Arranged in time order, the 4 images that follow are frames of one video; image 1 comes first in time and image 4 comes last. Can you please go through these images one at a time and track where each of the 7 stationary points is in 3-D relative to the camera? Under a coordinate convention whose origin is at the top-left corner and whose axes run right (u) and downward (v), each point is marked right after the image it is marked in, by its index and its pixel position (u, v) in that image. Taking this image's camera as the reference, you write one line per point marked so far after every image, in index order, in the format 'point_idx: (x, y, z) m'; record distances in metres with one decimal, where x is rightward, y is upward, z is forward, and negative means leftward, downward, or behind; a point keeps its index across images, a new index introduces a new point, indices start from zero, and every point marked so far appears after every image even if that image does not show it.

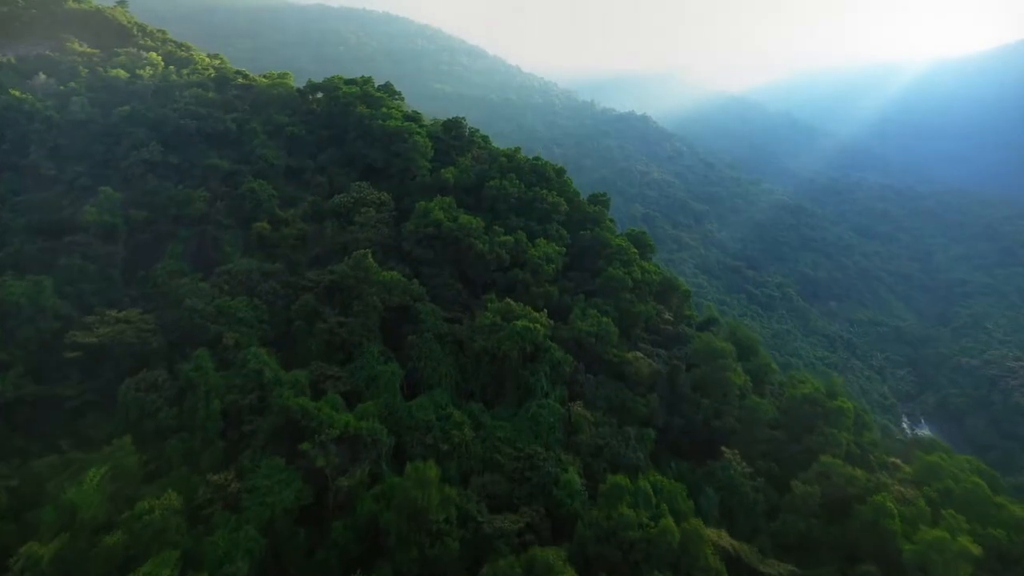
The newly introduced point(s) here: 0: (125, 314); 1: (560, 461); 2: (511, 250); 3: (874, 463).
0: (-5.6, -0.4, +16.2) m
1: (+0.7, -2.3, +14.9) m
2: (0.0, +0.7, +19.2) m
3: (+5.6, -2.7, +17.1) m
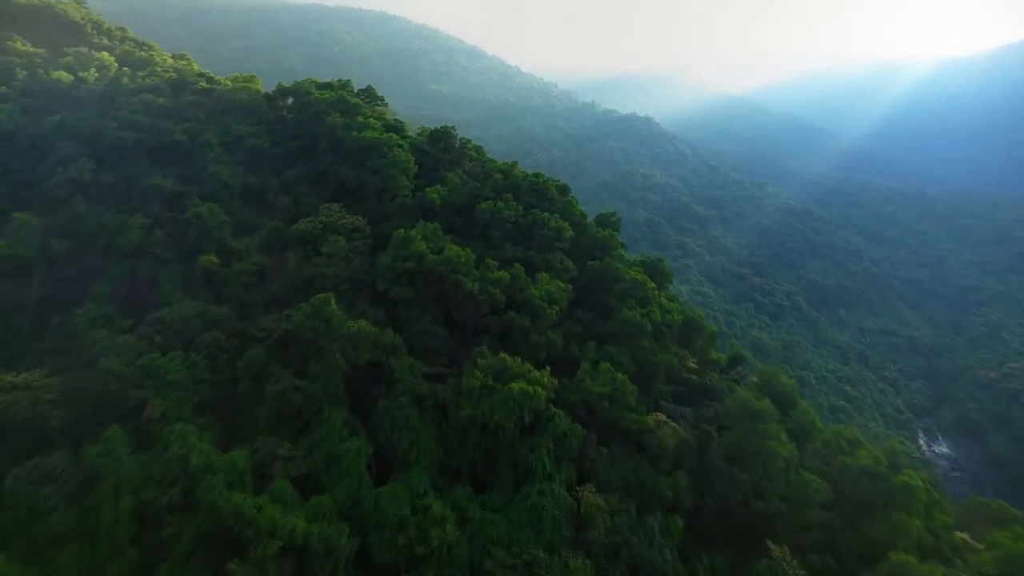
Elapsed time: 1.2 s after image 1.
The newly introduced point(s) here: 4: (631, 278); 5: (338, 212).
0: (-5.7, -1.0, +13.0) m
1: (+0.6, -2.9, +11.7) m
2: (-0.1, 0.0, +16.1) m
3: (+5.5, -3.3, +14.0) m
4: (+1.9, +0.2, +17.5) m
5: (-2.8, +1.2, +18.1) m
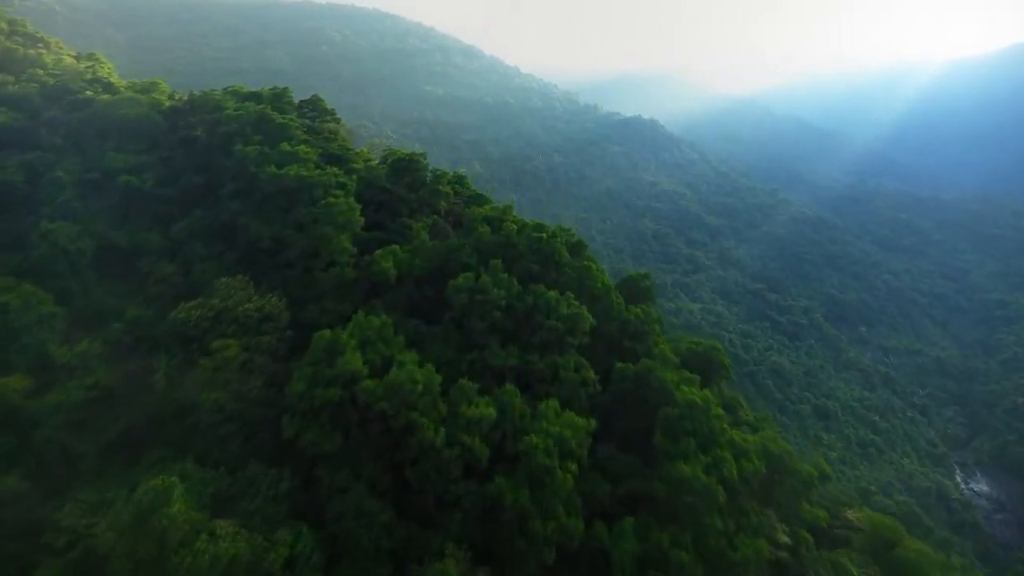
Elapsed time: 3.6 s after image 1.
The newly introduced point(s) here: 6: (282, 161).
0: (-5.8, -2.3, +6.9) m
1: (+0.5, -4.2, +5.6) m
2: (-0.2, -1.3, +9.9) m
3: (+5.4, -4.6, +7.8) m
4: (+1.7, -1.1, +11.4) m
5: (-2.9, 0.0, +11.9) m
6: (-2.8, +1.6, +13.9) m
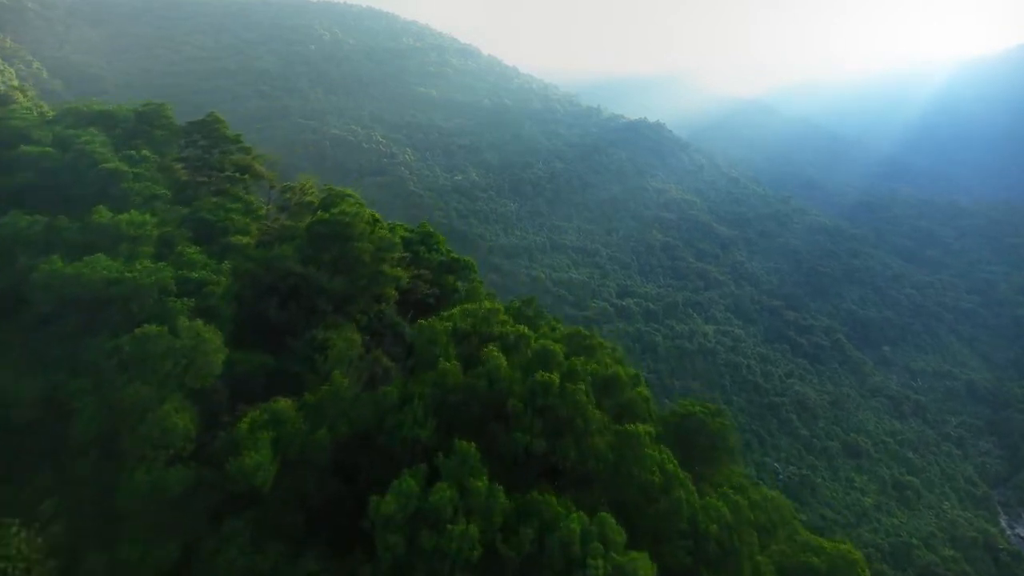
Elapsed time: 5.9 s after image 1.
0: (-5.9, -3.6, +0.8) m
1: (+0.4, -5.5, -0.5) m
2: (-0.3, -2.5, +3.9) m
3: (+5.3, -5.9, +1.8) m
4: (+1.6, -2.4, +5.3) m
5: (-3.0, -1.3, +5.9) m
6: (-2.9, +0.3, +7.8) m
